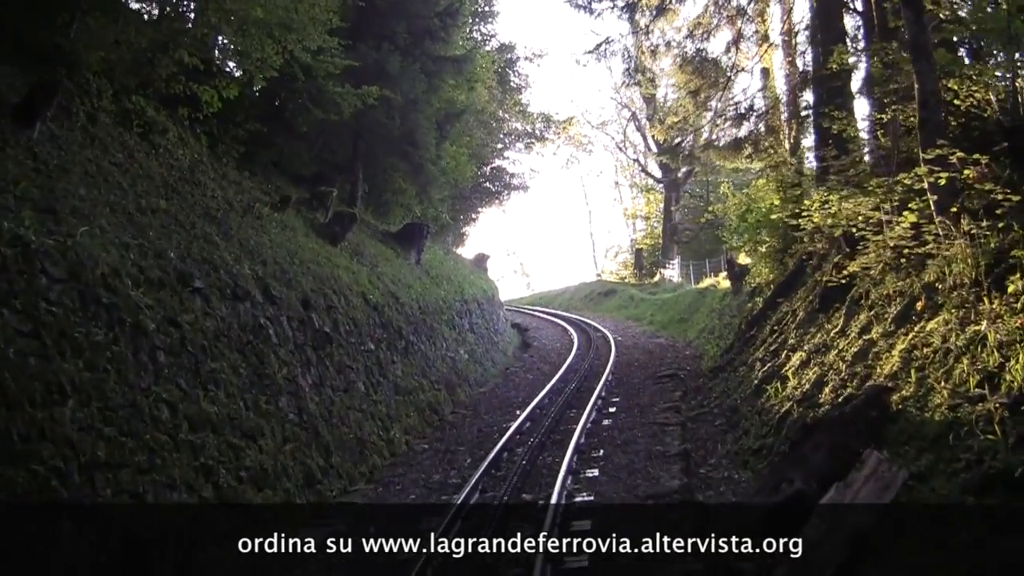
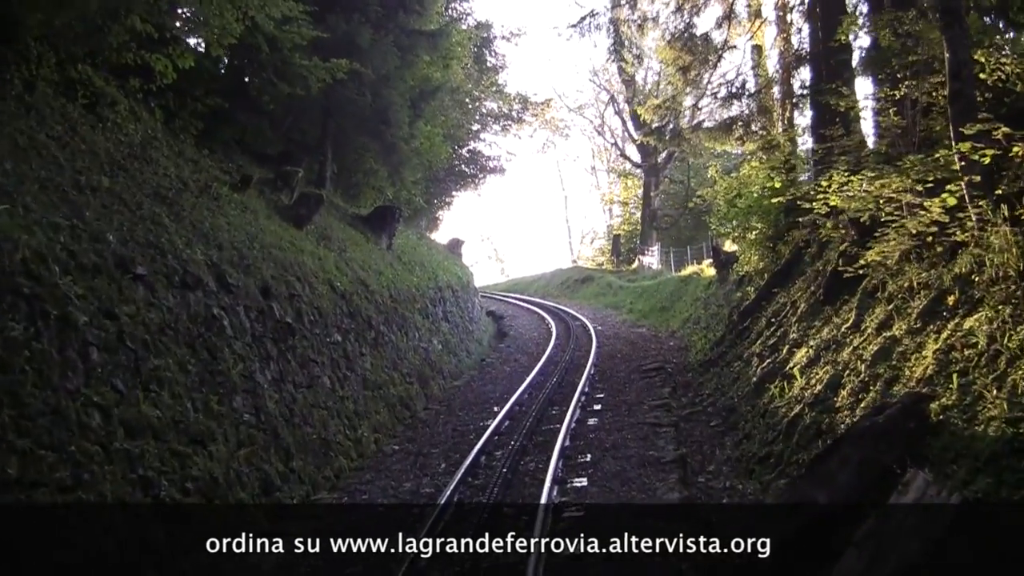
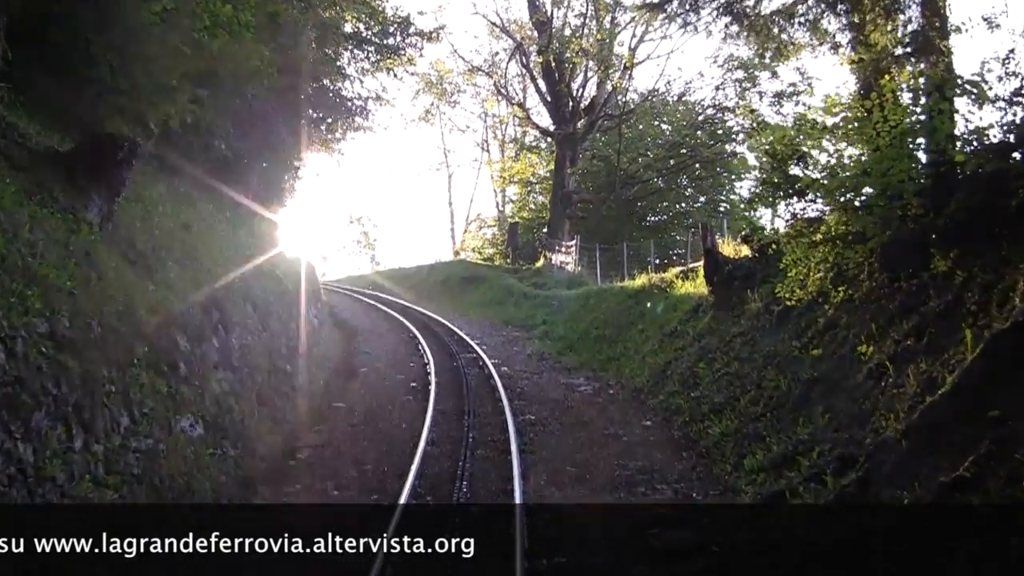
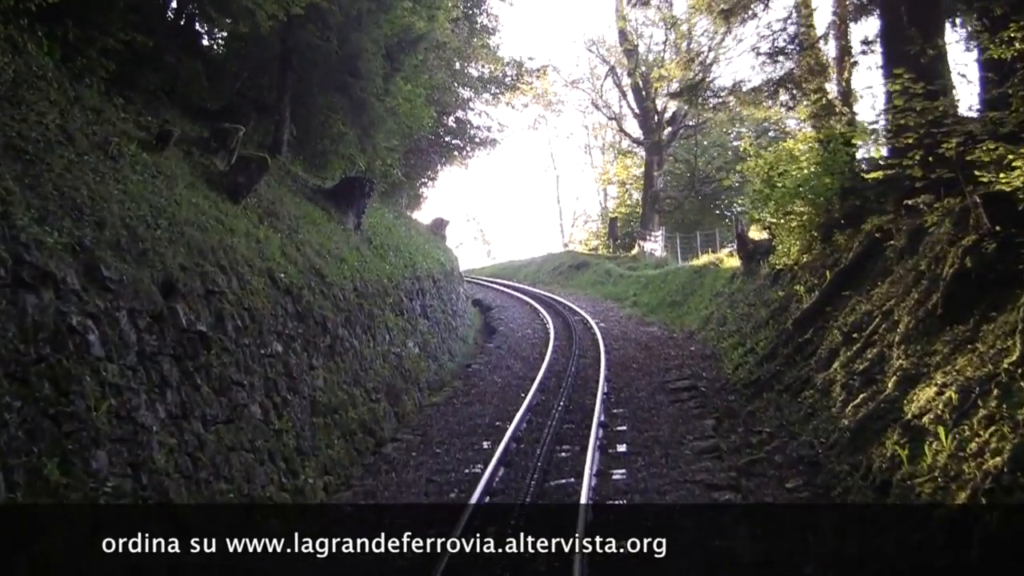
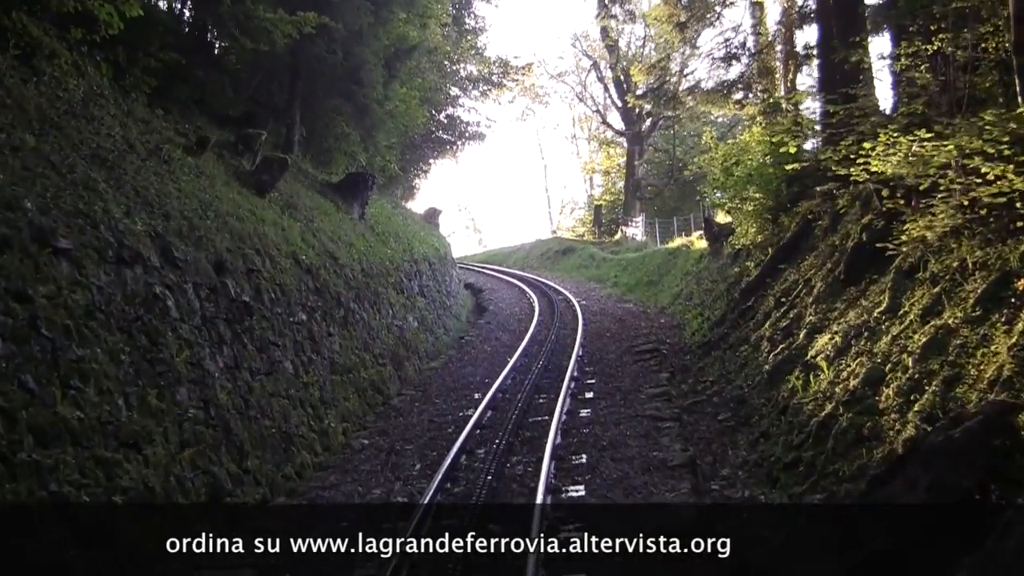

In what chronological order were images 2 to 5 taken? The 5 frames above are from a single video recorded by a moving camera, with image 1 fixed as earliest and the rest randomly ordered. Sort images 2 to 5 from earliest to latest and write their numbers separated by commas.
2, 5, 4, 3
